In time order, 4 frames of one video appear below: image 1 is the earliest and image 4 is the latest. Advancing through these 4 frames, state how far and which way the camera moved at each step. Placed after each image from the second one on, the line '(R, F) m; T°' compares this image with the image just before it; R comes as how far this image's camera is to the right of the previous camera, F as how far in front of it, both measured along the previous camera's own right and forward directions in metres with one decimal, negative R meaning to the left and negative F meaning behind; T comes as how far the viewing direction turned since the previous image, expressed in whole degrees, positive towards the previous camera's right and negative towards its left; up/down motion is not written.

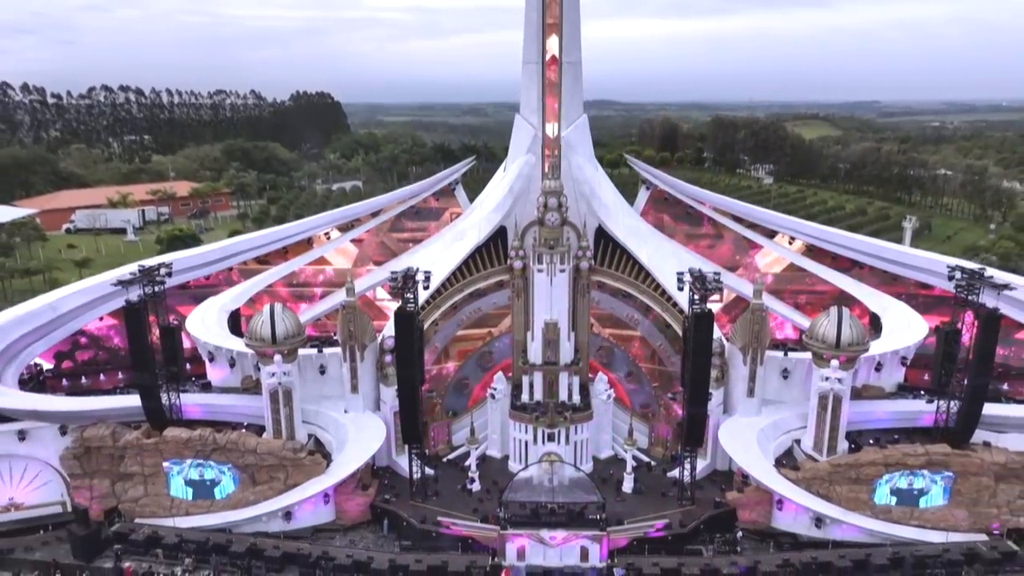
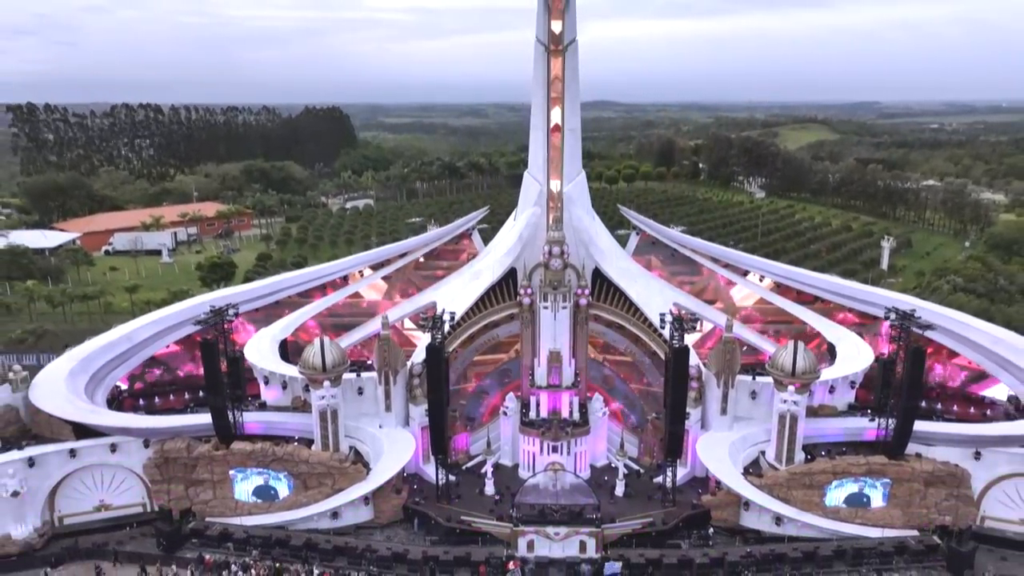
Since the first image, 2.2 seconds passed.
(-0.3, -3.5) m; 0°
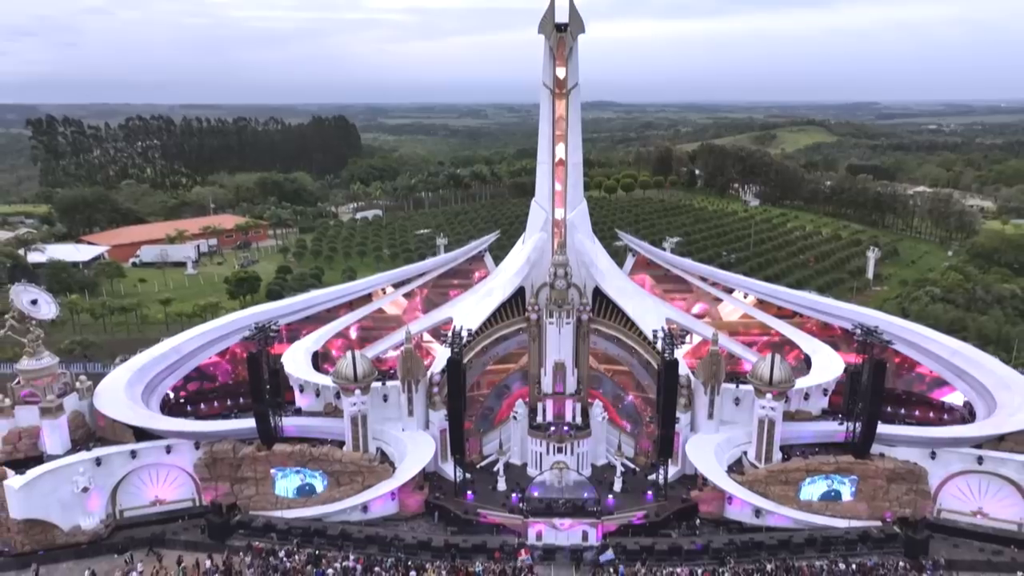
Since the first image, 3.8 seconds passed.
(-0.3, -2.7) m; 0°
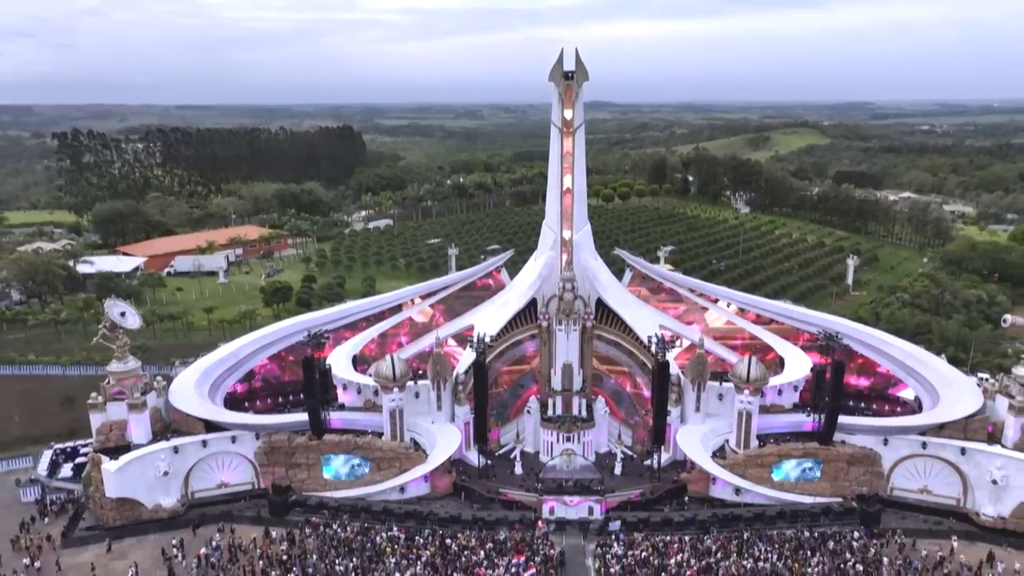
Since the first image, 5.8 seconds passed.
(-0.8, -4.0) m; 0°
